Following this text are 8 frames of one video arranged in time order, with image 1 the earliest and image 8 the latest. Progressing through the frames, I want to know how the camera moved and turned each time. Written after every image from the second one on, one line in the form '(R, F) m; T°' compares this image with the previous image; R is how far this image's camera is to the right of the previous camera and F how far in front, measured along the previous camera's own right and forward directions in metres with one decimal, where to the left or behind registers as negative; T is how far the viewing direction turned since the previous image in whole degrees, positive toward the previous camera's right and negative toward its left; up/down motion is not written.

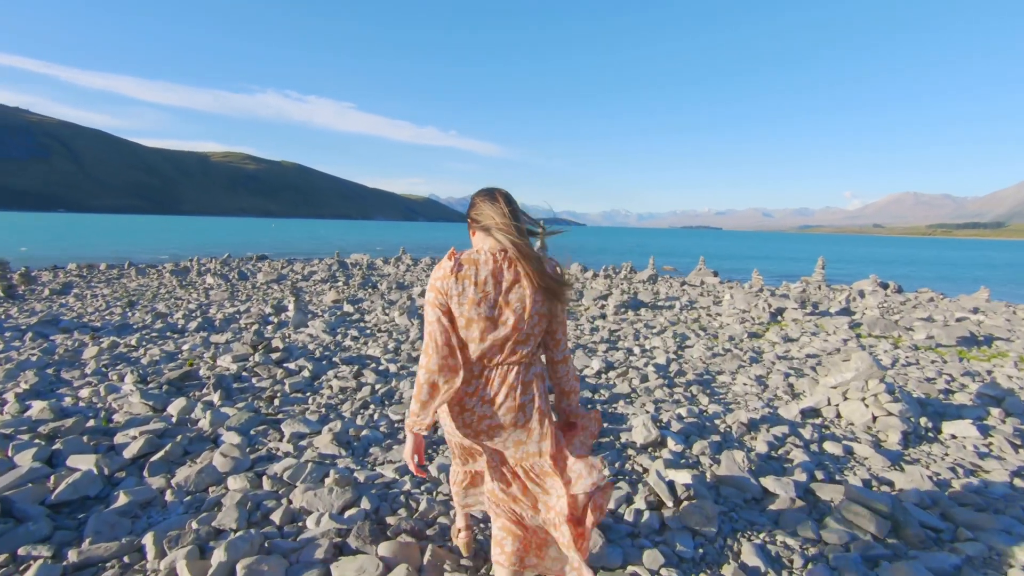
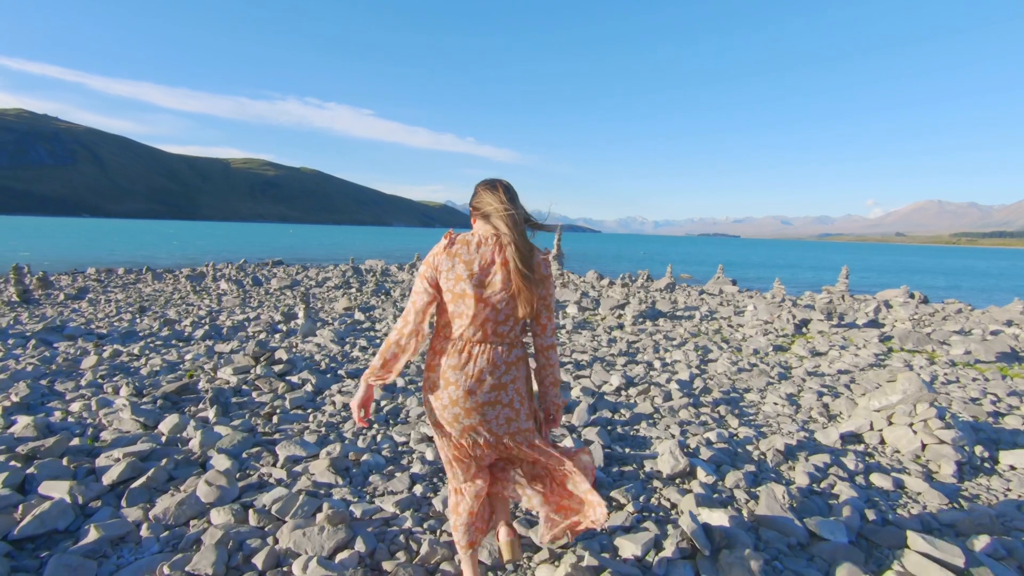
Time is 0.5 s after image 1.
(0.0, +0.4) m; -2°
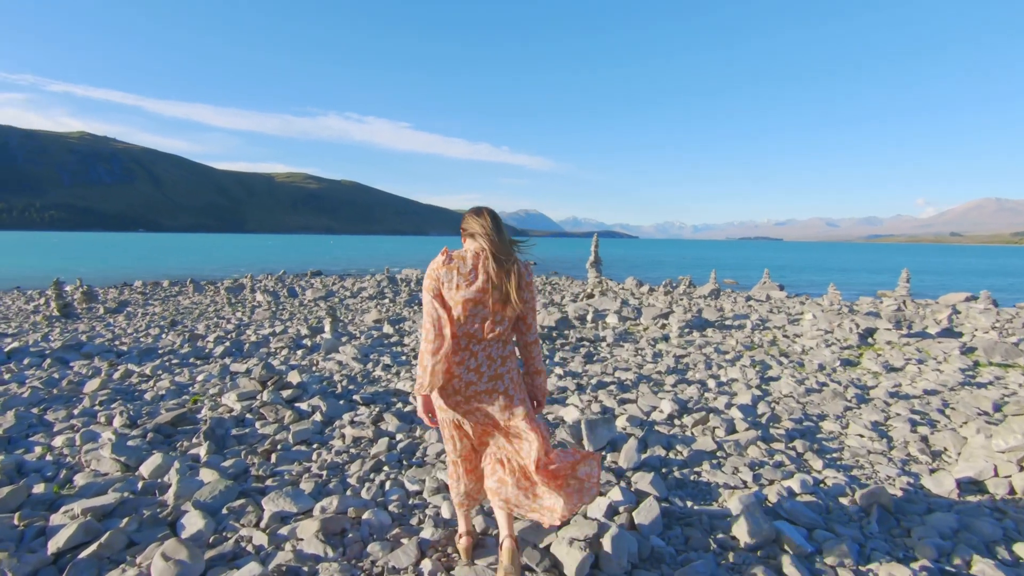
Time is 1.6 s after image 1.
(0.0, +0.8) m; -4°
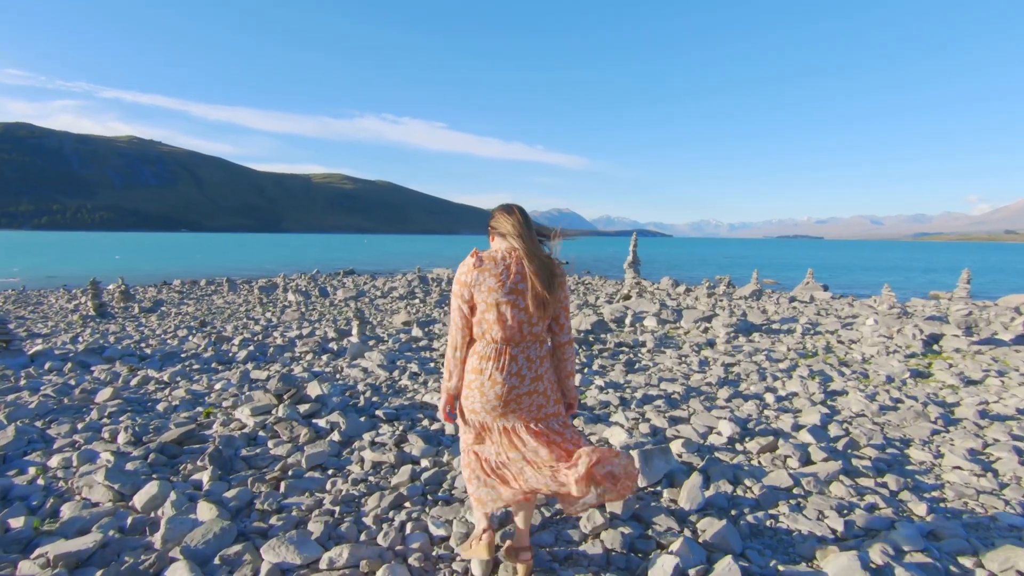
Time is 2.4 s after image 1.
(-0.1, +0.6) m; -3°
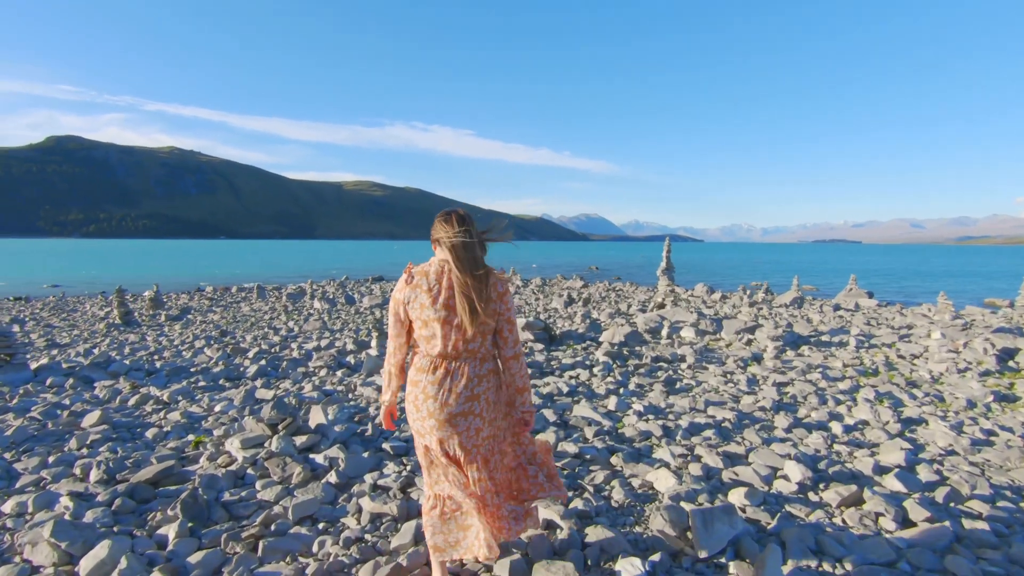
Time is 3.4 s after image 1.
(0.0, +0.7) m; -3°
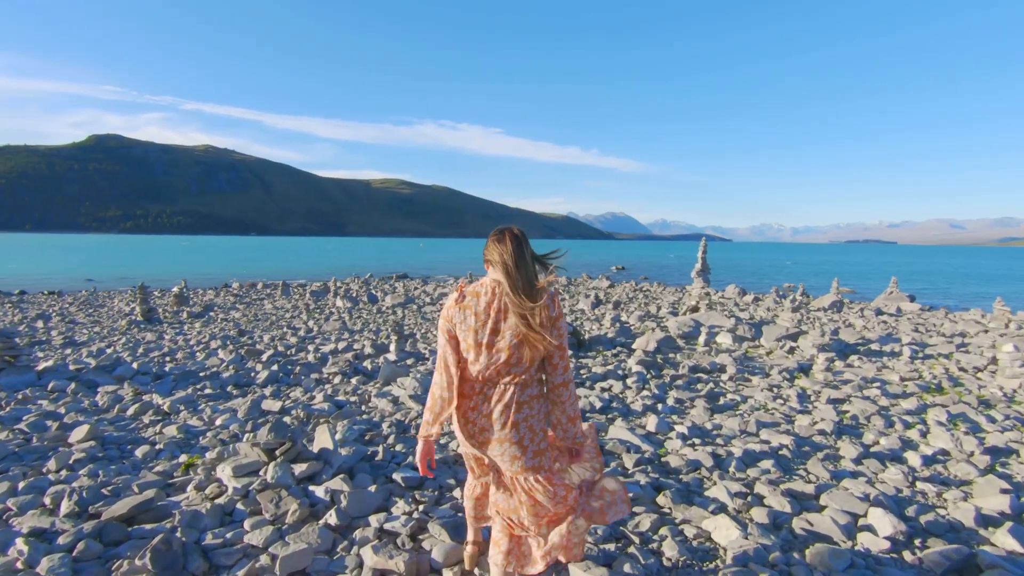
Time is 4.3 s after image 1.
(-0.1, +0.6) m; -2°
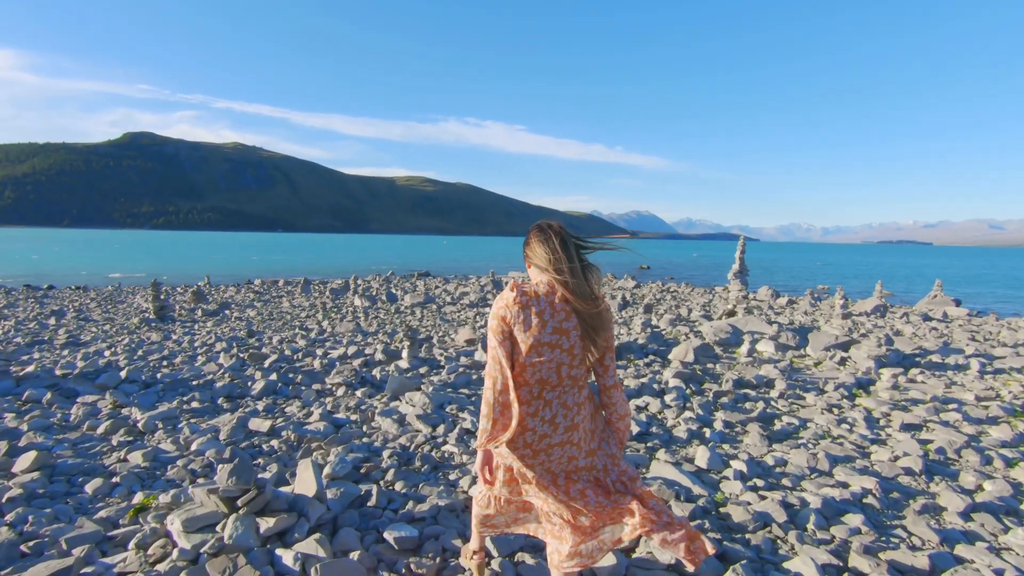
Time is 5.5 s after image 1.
(0.0, +0.9) m; -2°
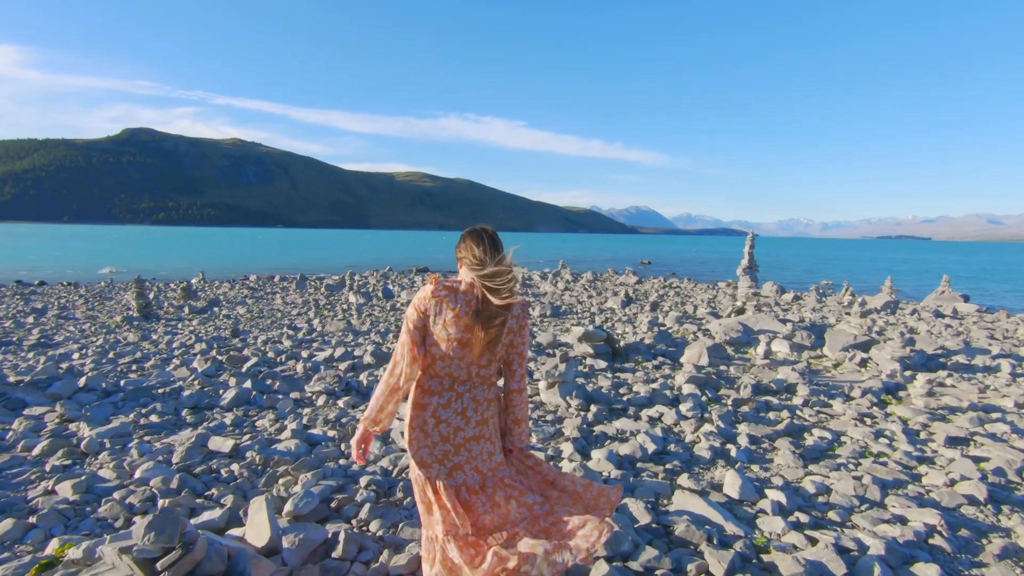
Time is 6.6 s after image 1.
(0.0, +0.7) m; 0°
